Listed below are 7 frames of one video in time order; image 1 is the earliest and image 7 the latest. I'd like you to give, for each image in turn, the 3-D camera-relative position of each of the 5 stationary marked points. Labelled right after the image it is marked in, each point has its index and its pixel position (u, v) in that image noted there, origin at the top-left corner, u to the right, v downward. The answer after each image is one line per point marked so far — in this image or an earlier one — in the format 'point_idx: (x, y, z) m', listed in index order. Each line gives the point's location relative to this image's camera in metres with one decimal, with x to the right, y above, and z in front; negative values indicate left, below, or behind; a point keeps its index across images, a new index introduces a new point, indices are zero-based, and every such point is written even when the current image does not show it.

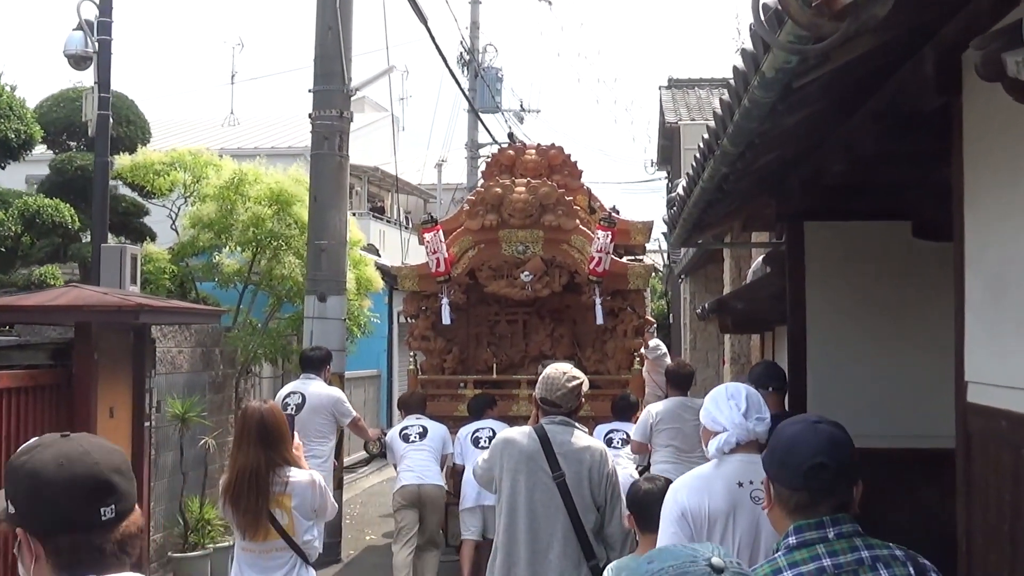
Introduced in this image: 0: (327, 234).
0: (-1.7, +0.5, +8.5) m
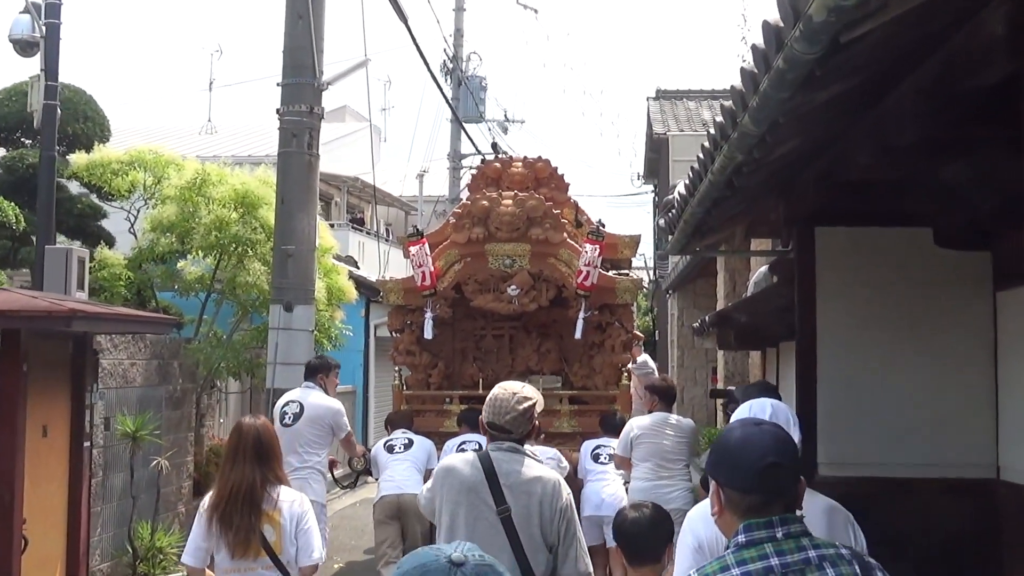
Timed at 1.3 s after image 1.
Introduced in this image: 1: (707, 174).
0: (-1.8, +0.4, +7.9) m
1: (+0.9, +0.5, +4.3) m
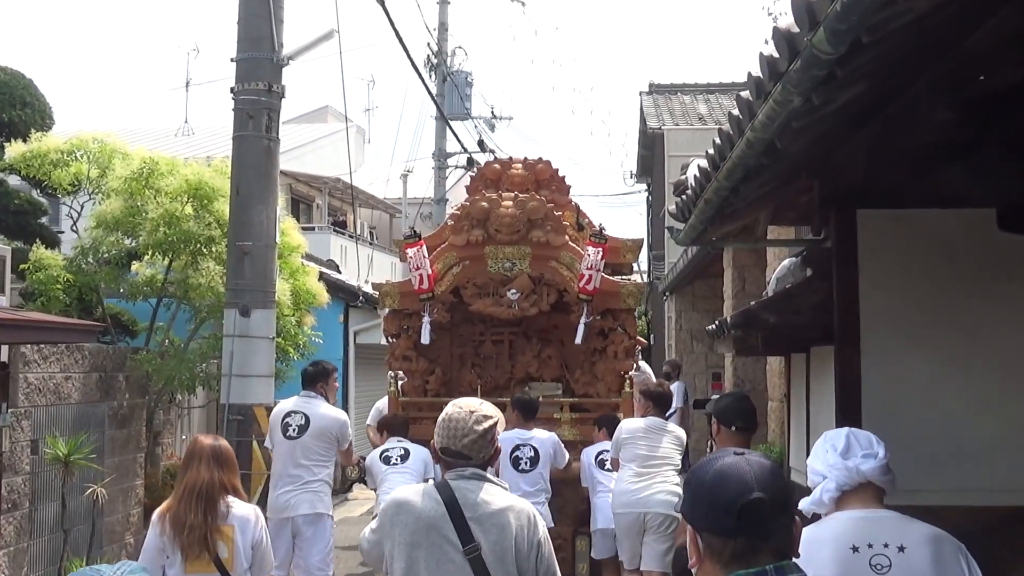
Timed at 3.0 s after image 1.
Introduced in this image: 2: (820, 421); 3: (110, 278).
0: (-1.9, +0.4, +6.9) m
1: (+0.8, +0.6, +3.4) m
2: (+1.7, -0.7, +5.3) m
3: (-3.3, +0.1, +7.8) m
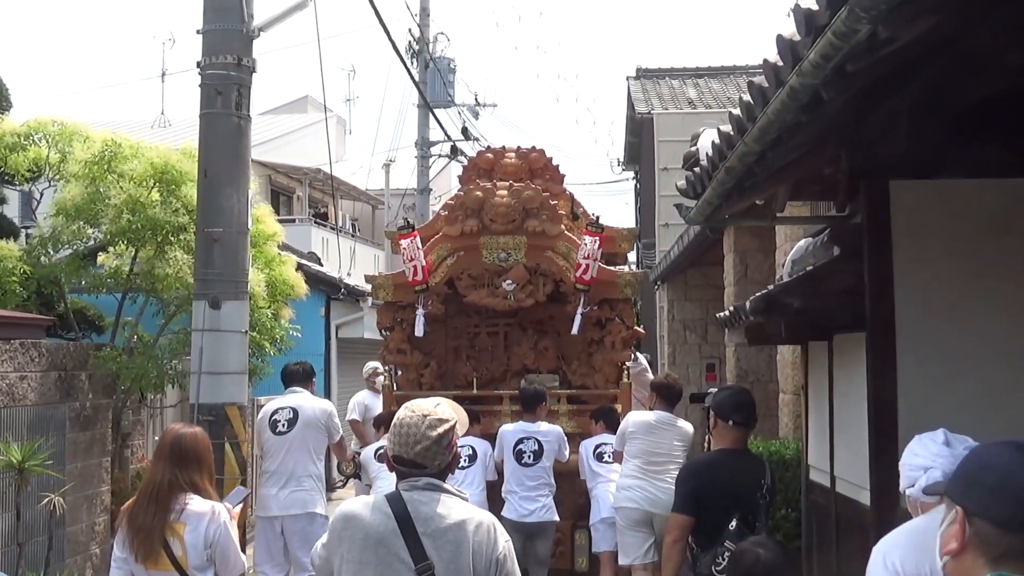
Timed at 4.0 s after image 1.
0: (-2.0, +0.5, +6.4) m
1: (+0.8, +0.6, +3.0) m
2: (+1.7, -0.6, +4.8) m
3: (-3.4, +0.1, +7.3) m
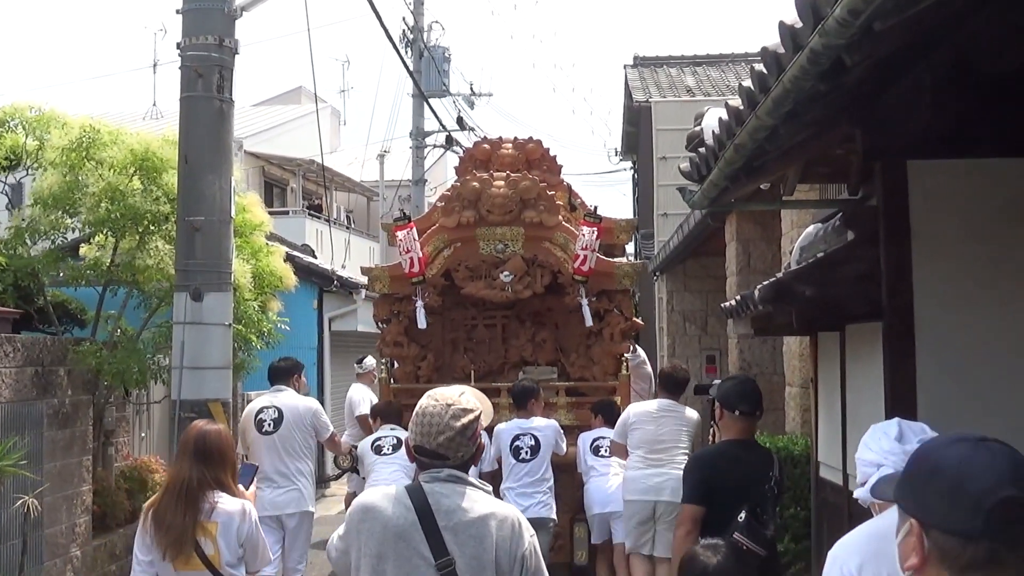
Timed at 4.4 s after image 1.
0: (-2.0, +0.5, +6.1) m
1: (+0.8, +0.7, +2.7) m
2: (+1.7, -0.6, +4.6) m
3: (-3.4, +0.2, +7.0) m
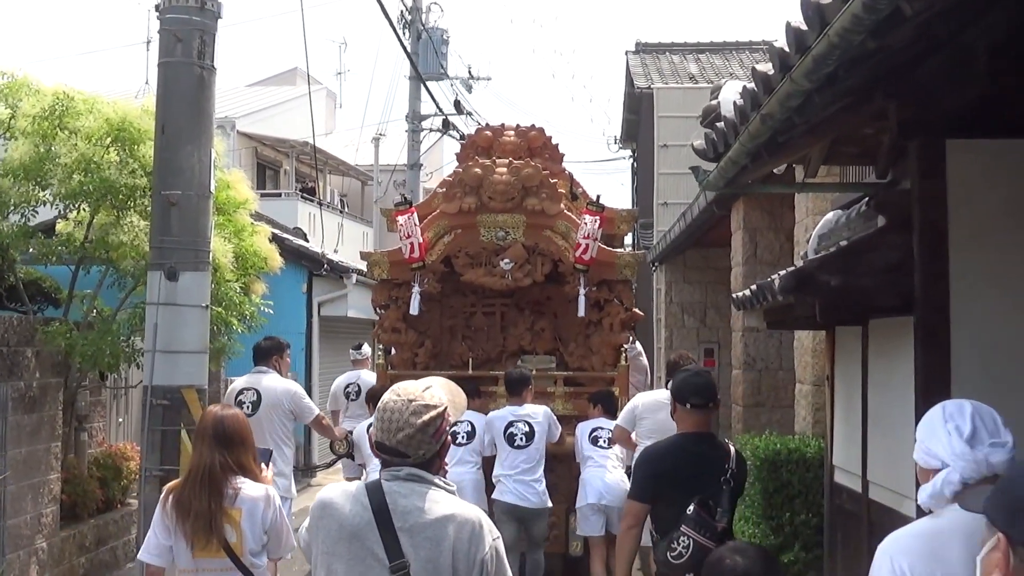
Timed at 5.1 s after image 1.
0: (-2.0, +0.7, +5.7) m
1: (+0.8, +0.7, +2.3) m
2: (+1.7, -0.5, +4.2) m
3: (-3.5, +0.3, +6.6) m
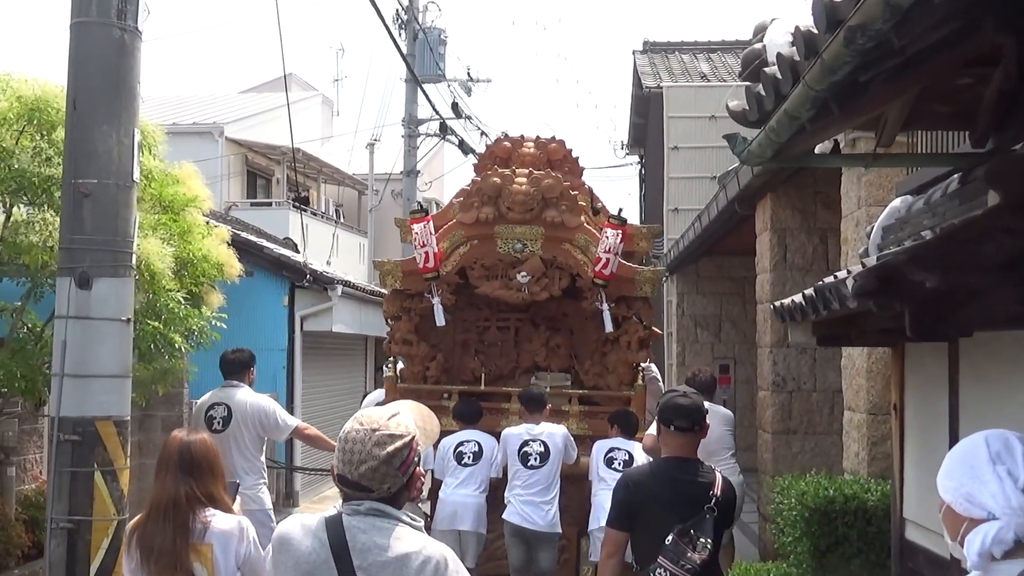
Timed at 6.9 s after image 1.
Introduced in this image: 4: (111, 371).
0: (-2.1, +0.6, +4.7) m
1: (+0.7, +0.7, +1.3) m
2: (+1.6, -0.6, +3.2) m
3: (-3.5, +0.3, +5.6) m
4: (-2.0, -0.4, +4.7) m
